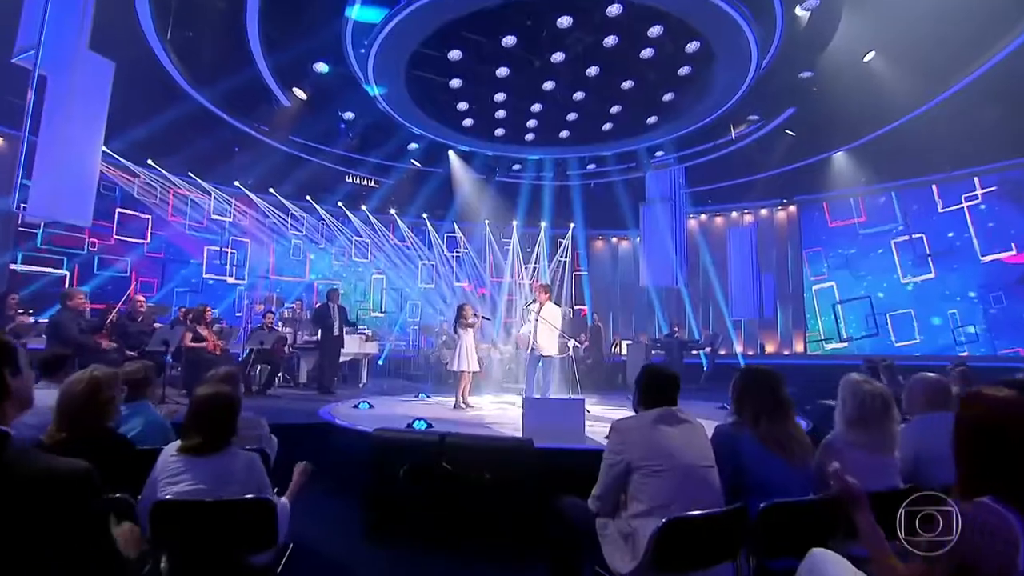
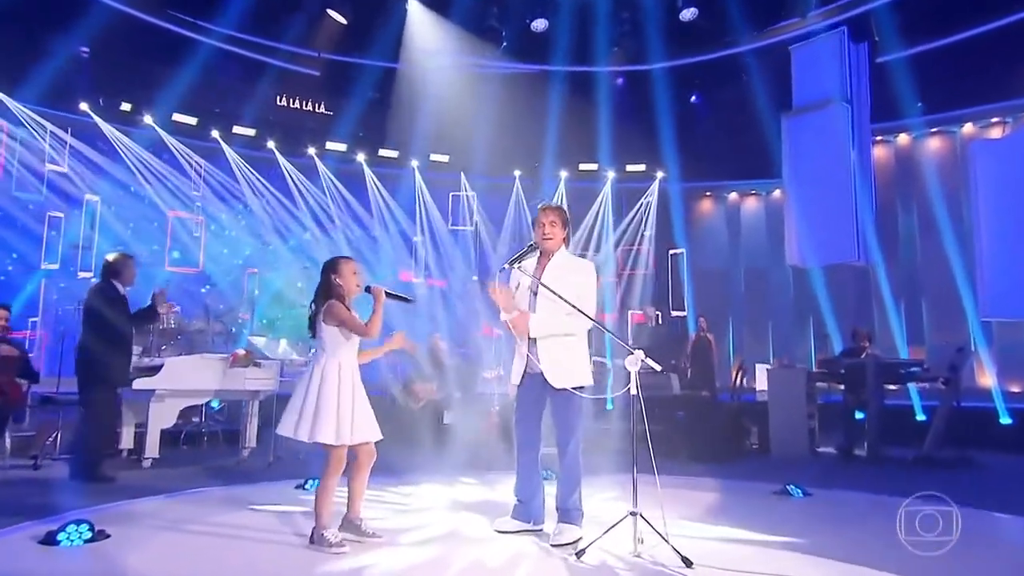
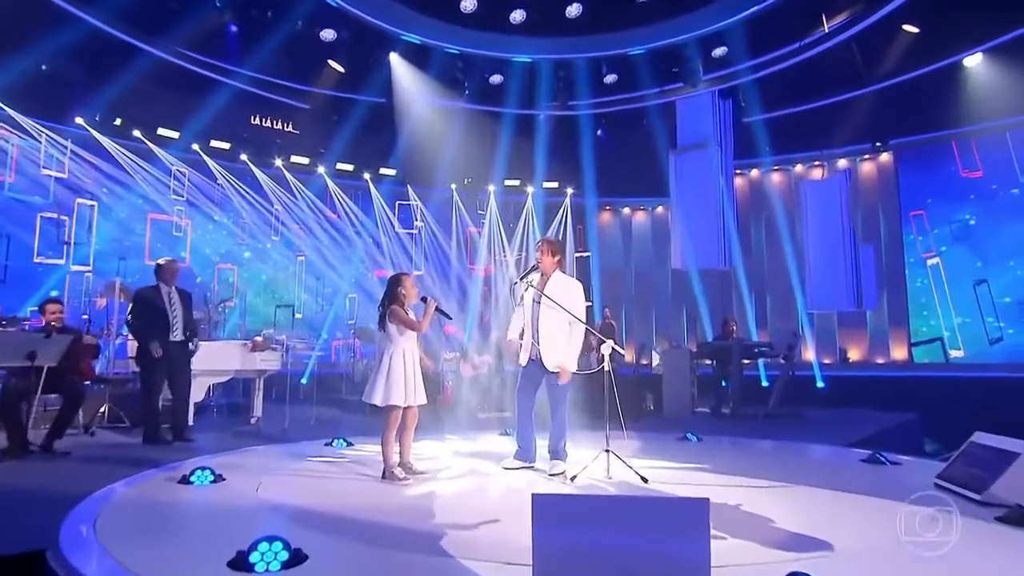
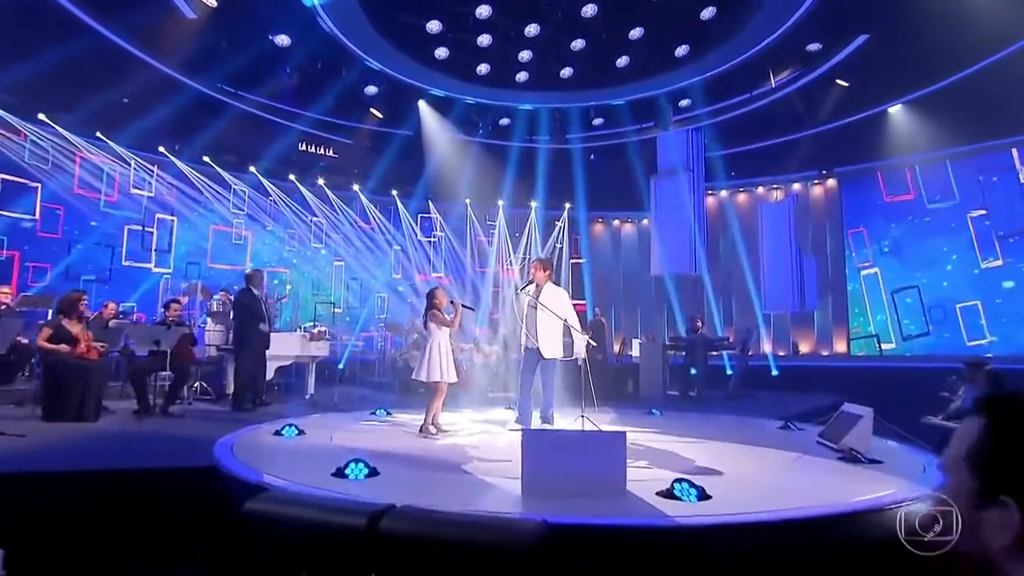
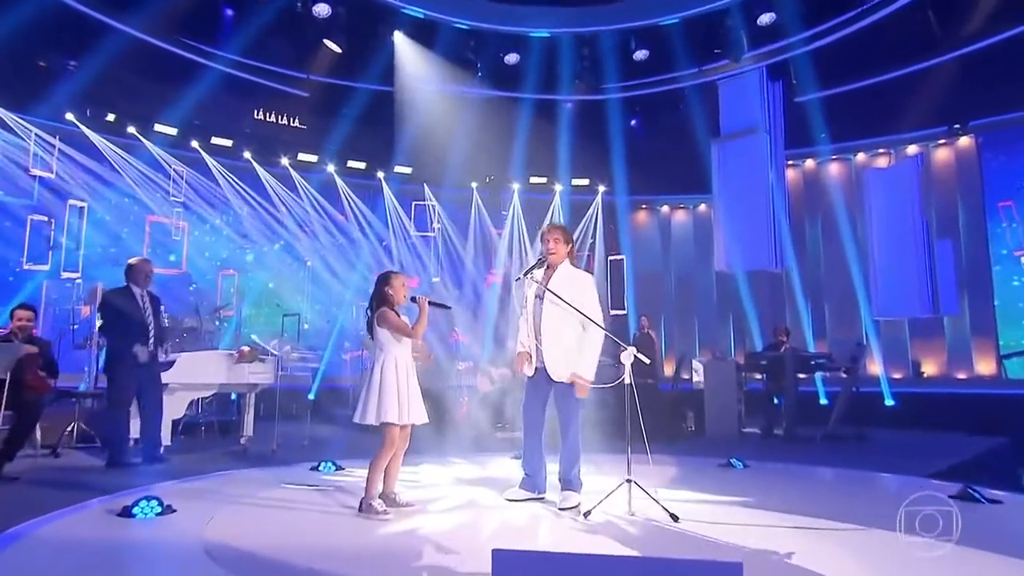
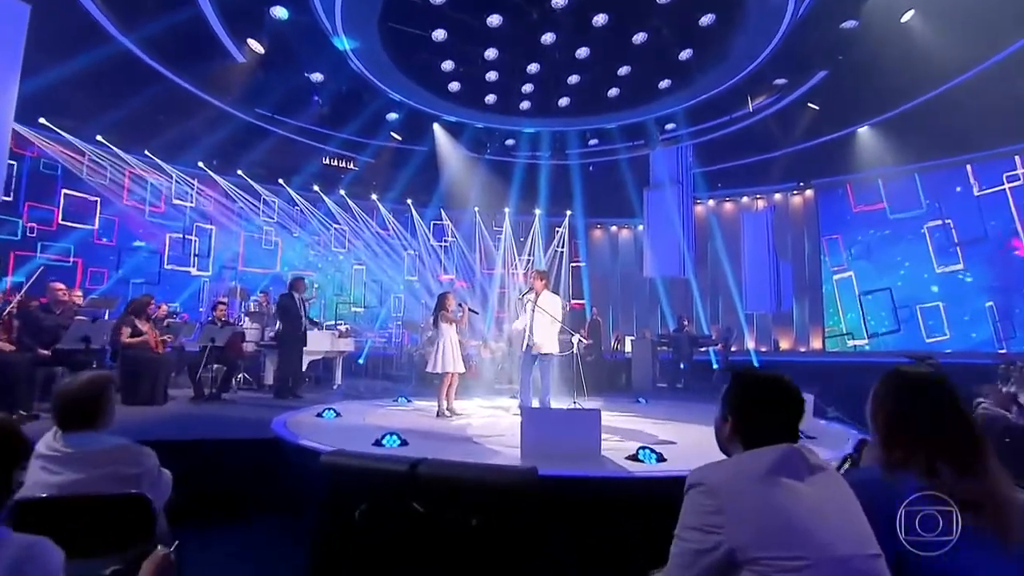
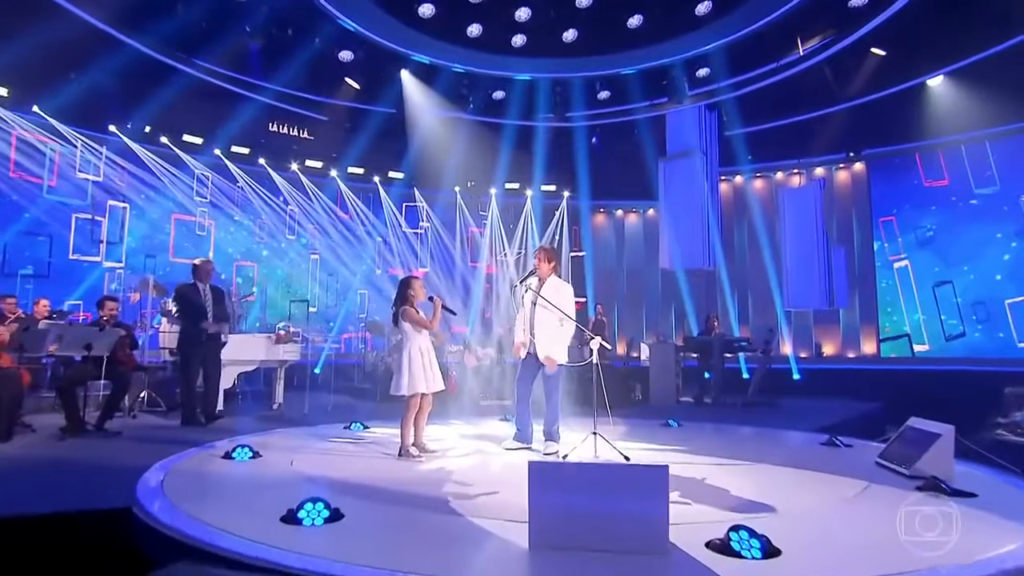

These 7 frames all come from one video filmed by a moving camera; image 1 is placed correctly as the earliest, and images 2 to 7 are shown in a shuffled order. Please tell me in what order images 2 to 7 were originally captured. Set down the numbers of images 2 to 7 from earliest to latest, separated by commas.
6, 4, 7, 3, 5, 2
